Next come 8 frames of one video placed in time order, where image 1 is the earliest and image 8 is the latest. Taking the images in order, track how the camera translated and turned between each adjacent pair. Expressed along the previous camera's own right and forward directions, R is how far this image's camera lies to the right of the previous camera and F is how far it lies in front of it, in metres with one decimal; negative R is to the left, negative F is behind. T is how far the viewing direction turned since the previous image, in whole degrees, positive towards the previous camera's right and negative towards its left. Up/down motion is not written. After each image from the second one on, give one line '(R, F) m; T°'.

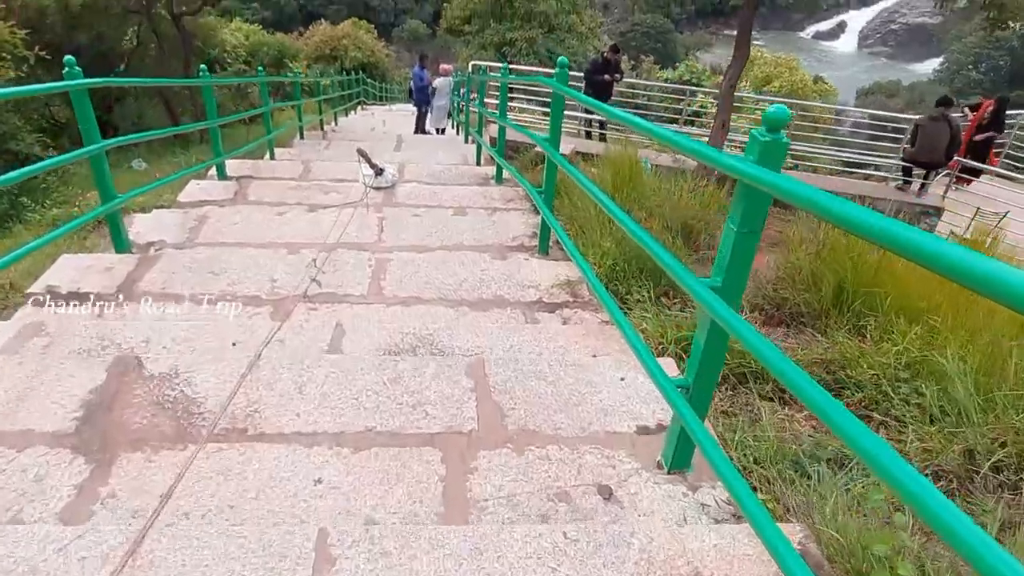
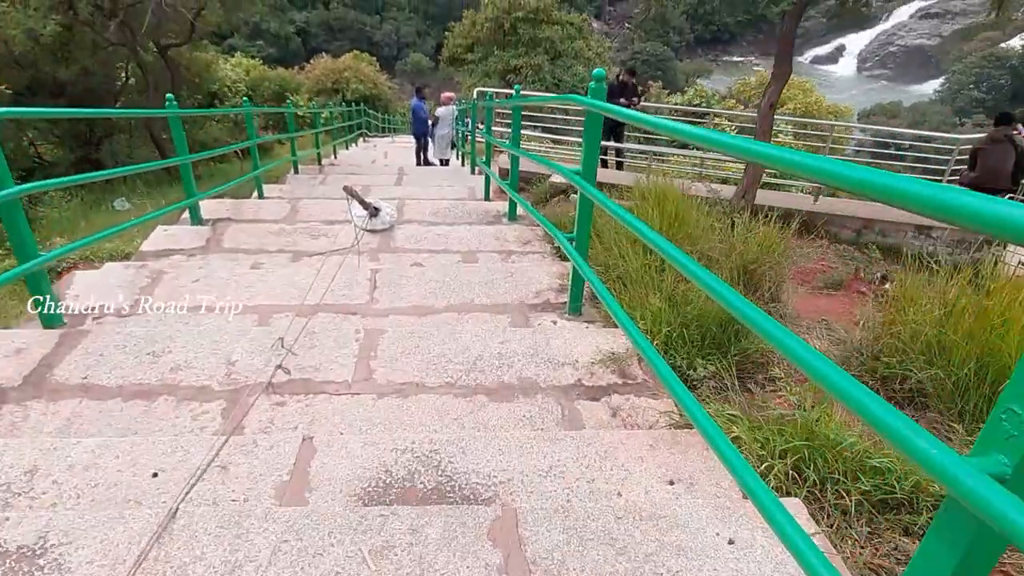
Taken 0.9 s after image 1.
(-0.1, +0.6) m; 0°
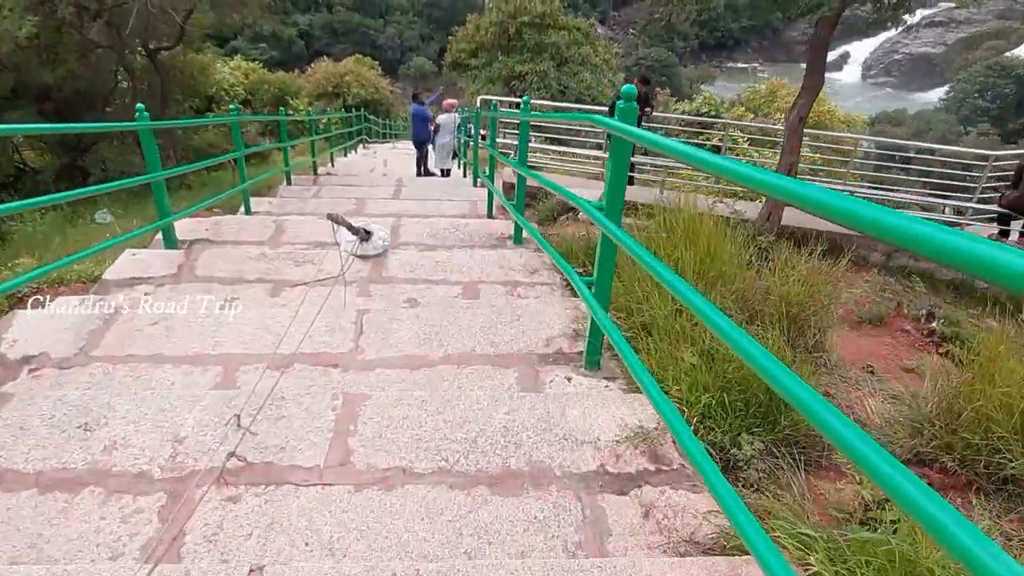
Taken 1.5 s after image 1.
(0.0, +0.4) m; 0°
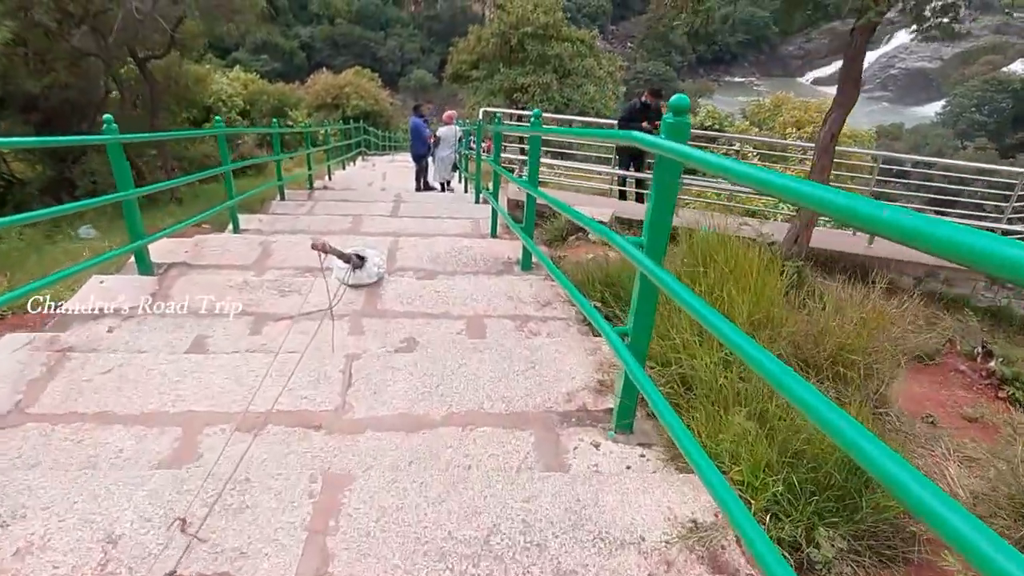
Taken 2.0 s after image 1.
(-0.1, +0.4) m; 0°
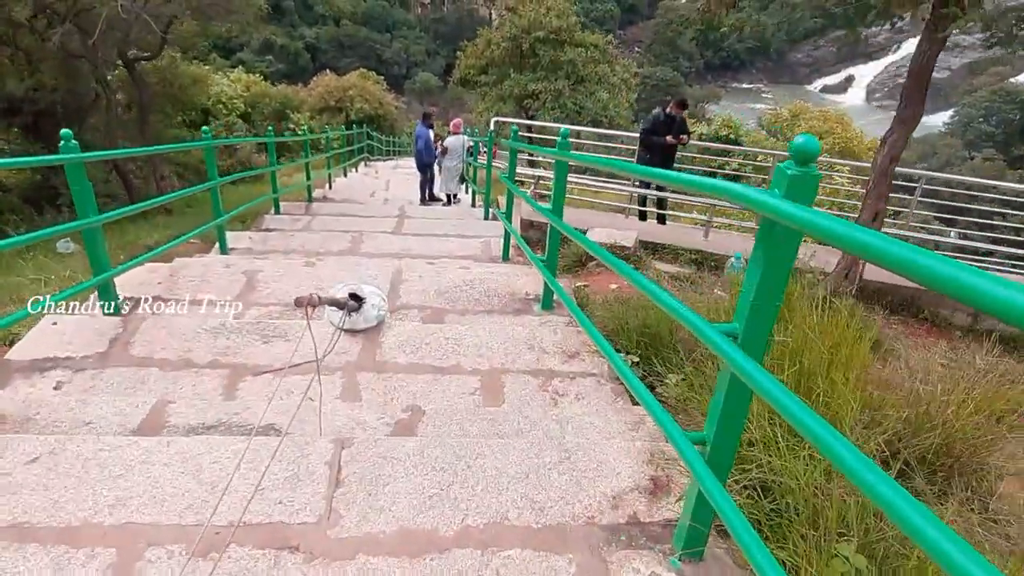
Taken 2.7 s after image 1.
(-0.1, +0.4) m; 0°
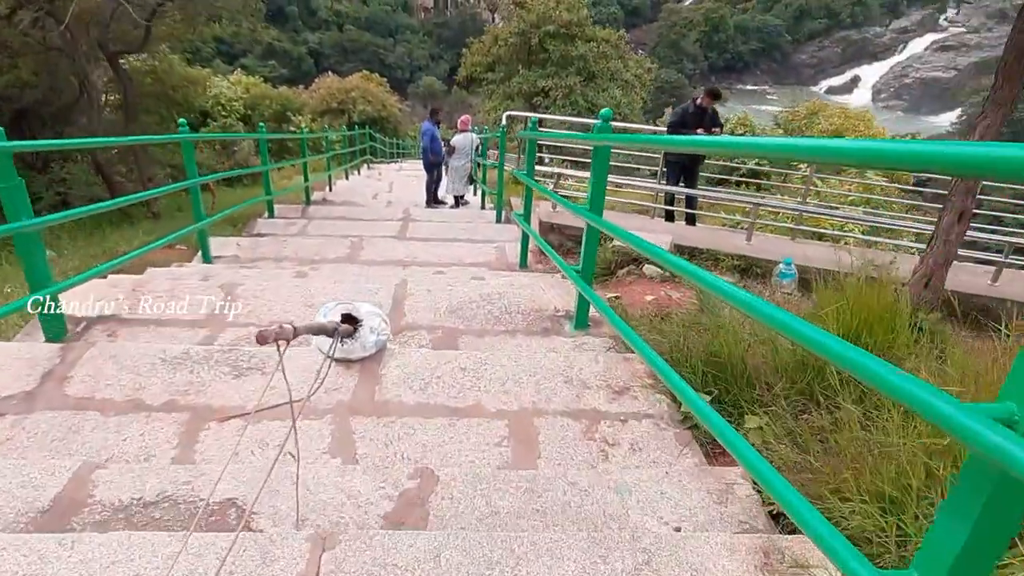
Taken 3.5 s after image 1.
(-0.1, +0.5) m; 0°
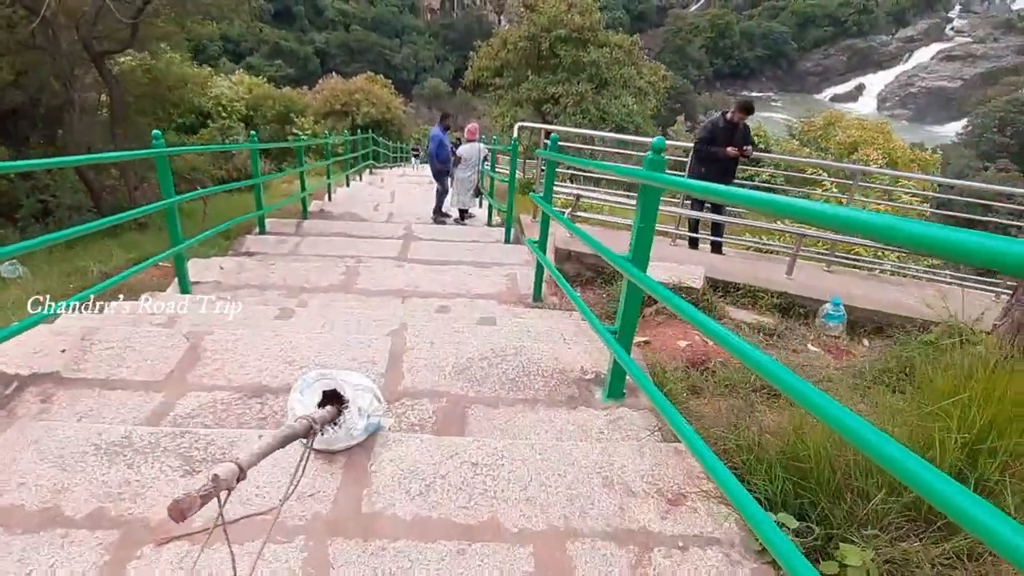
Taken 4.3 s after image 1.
(-0.1, +0.4) m; 0°
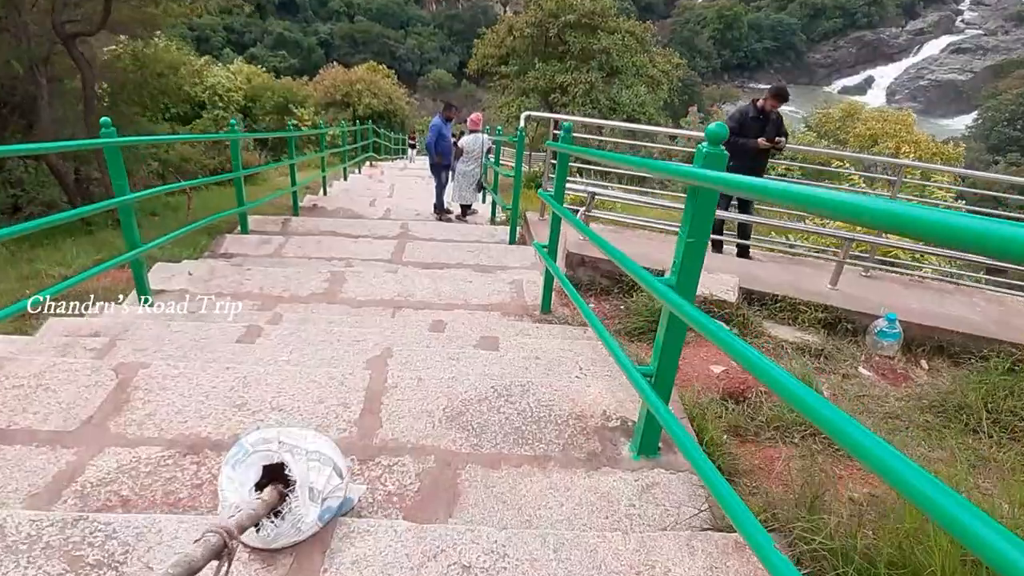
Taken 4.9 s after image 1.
(0.0, +0.5) m; 0°
